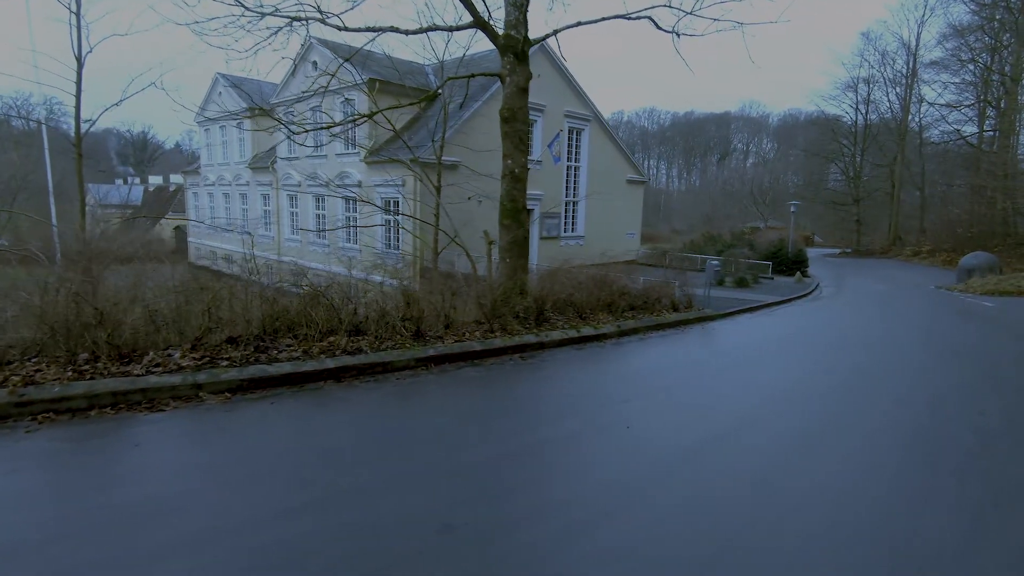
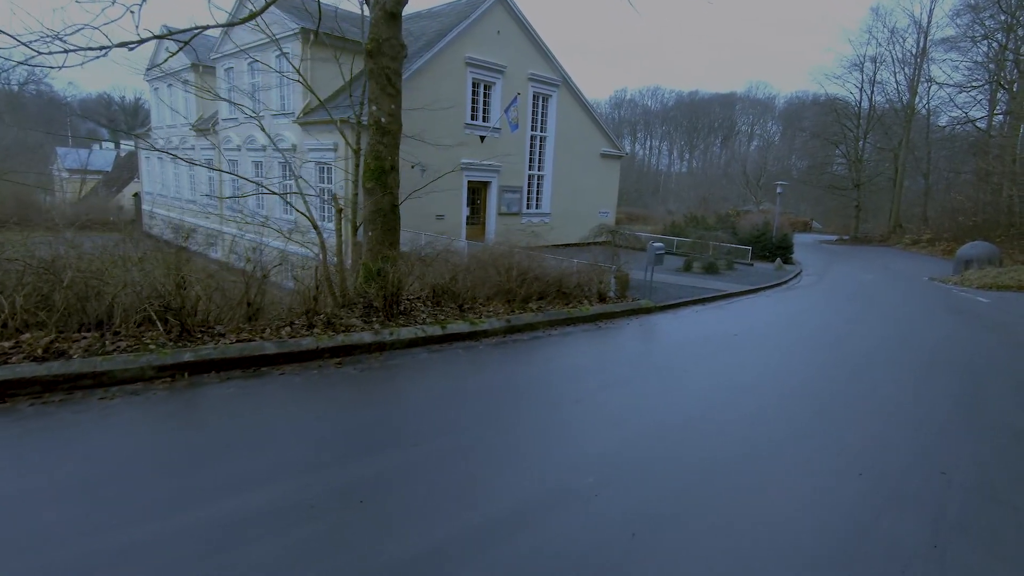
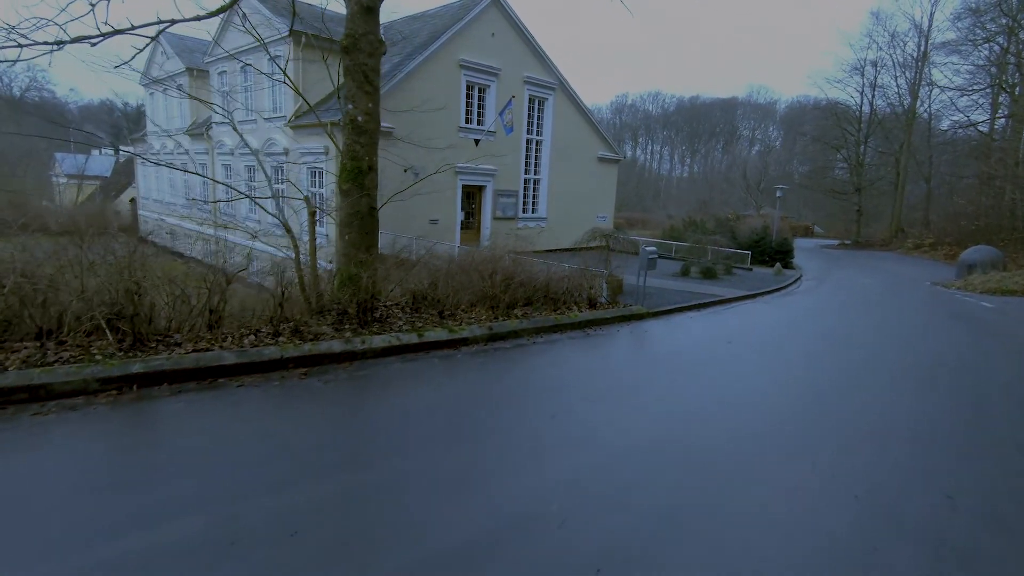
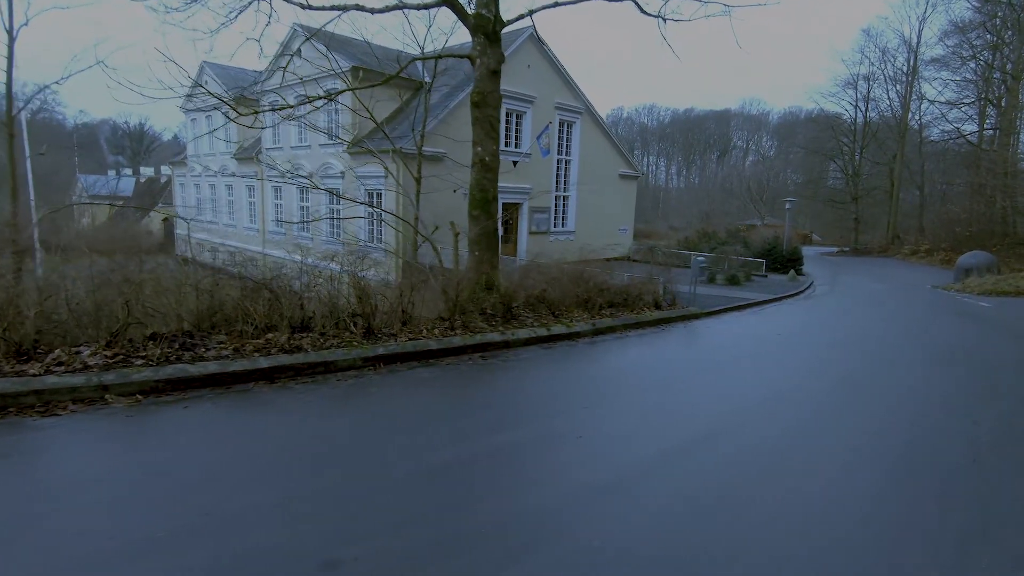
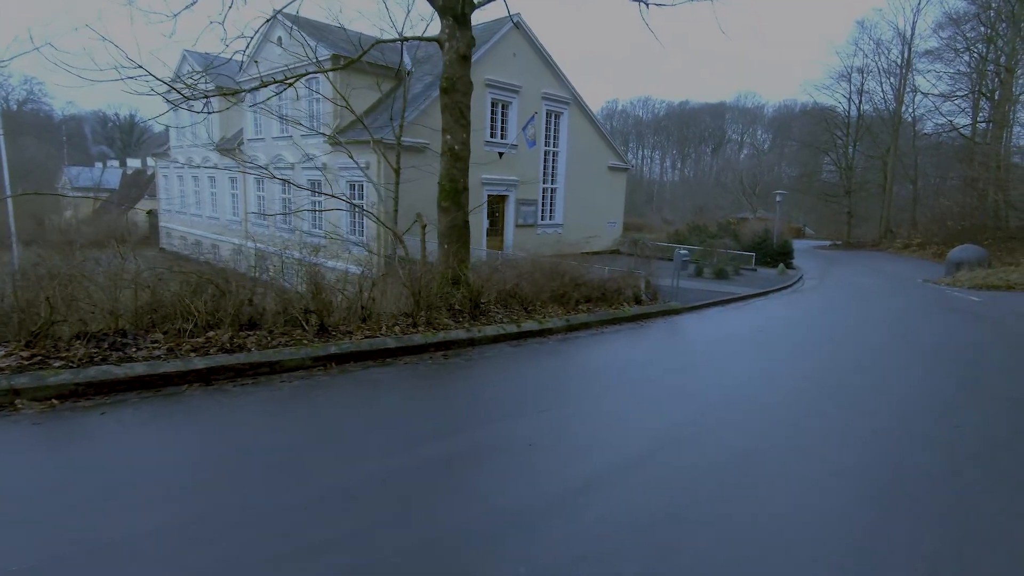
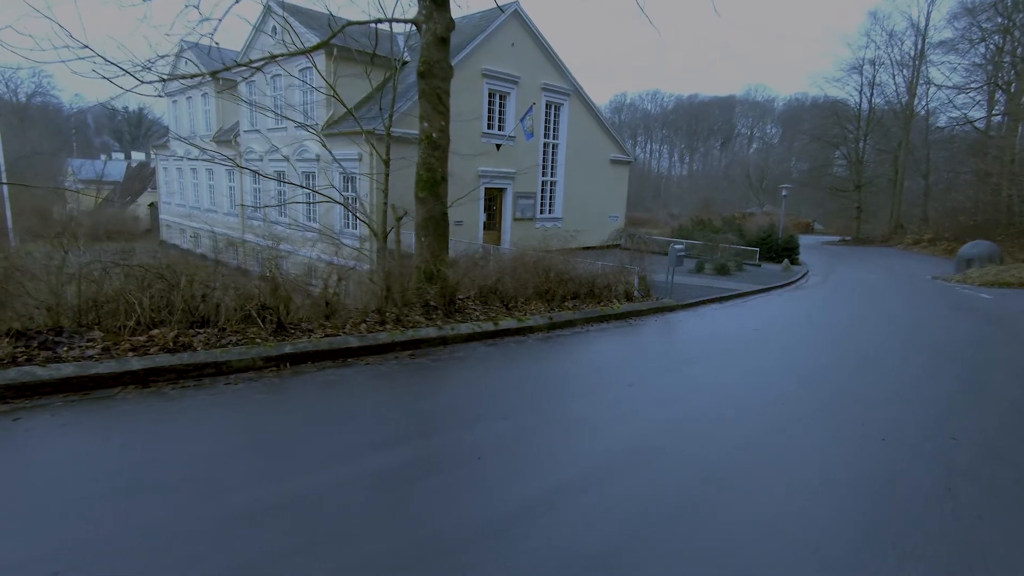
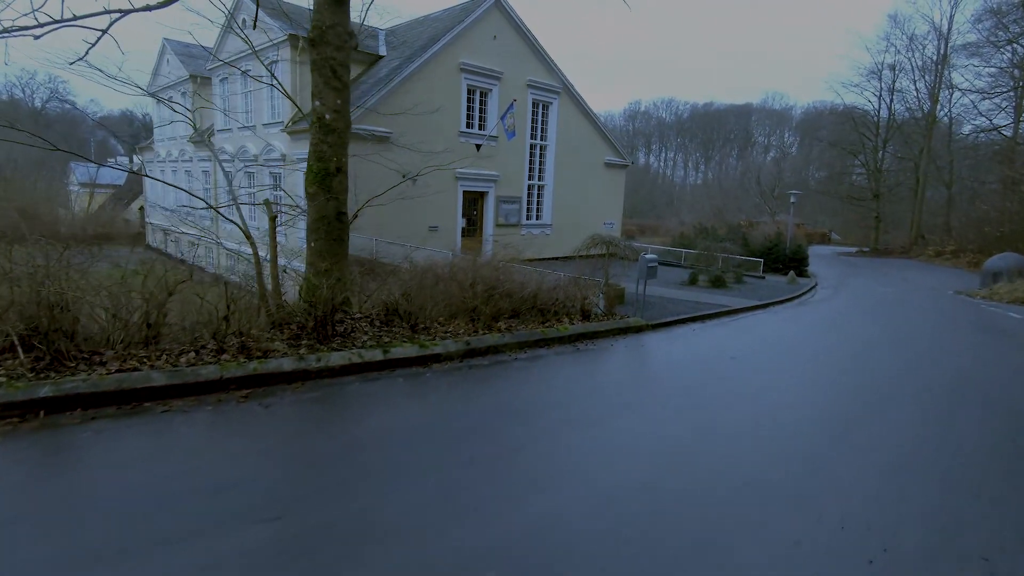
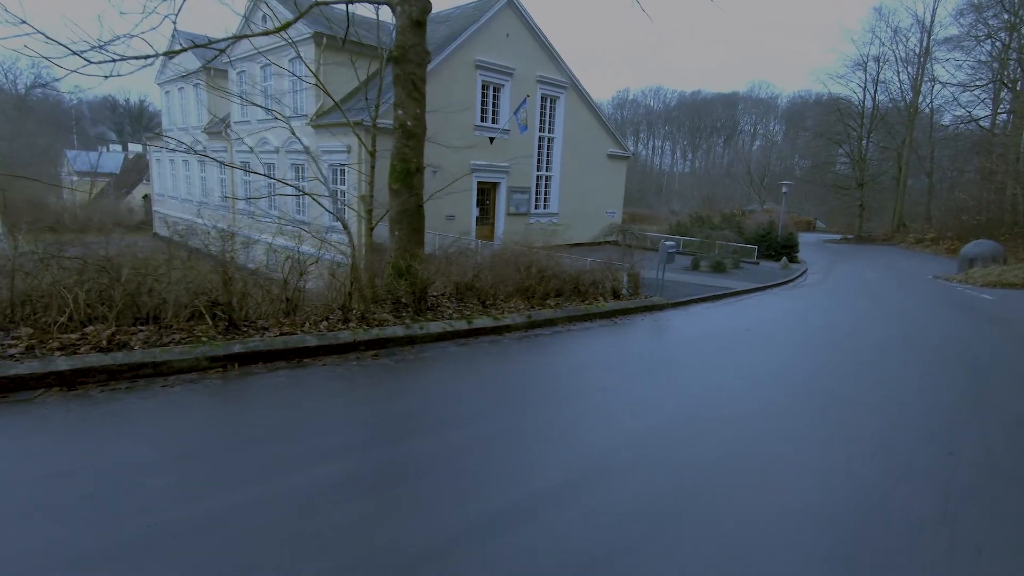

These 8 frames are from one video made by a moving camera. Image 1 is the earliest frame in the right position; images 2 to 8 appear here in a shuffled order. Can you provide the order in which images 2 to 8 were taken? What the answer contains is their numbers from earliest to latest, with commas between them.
4, 5, 6, 8, 2, 3, 7
